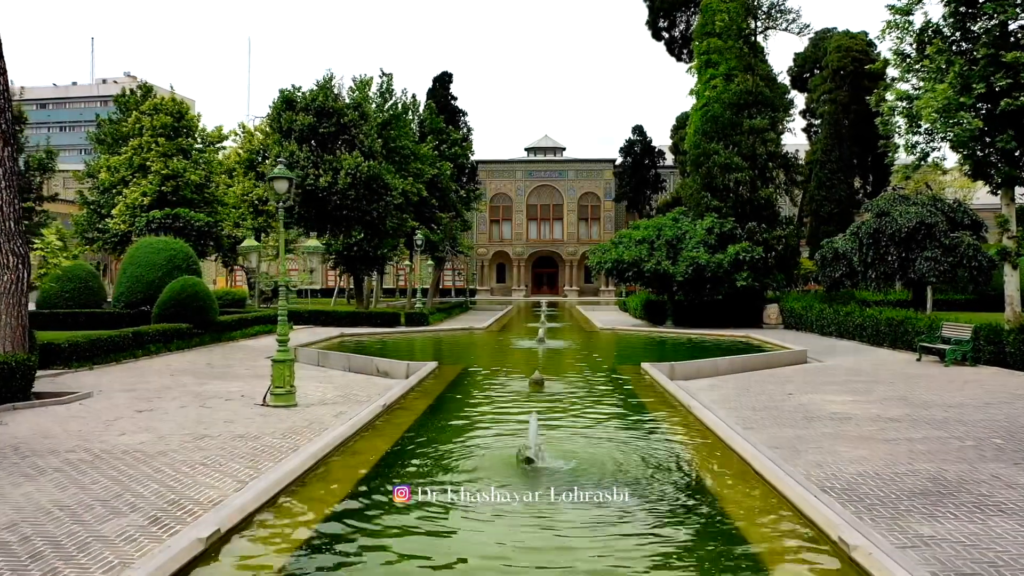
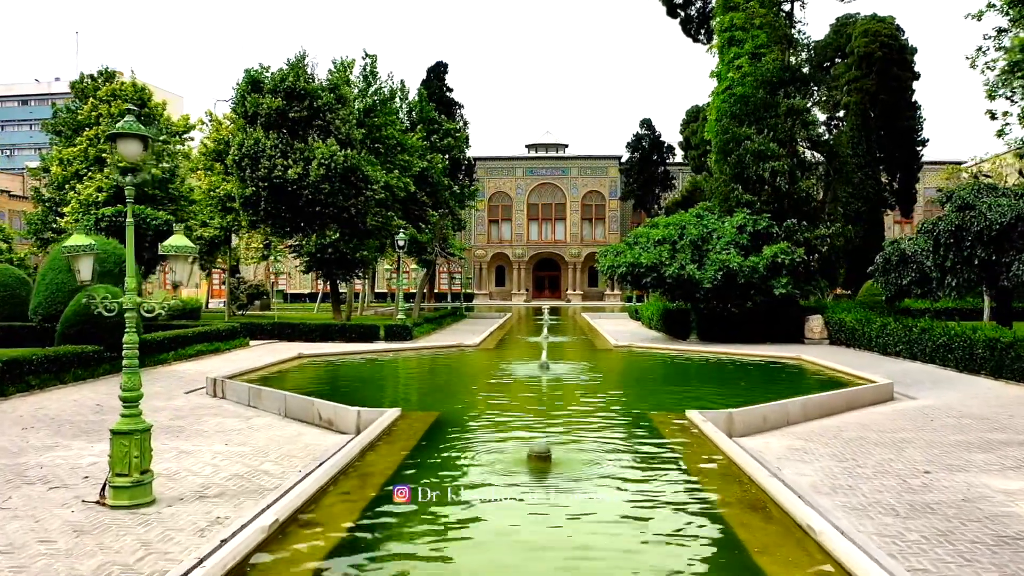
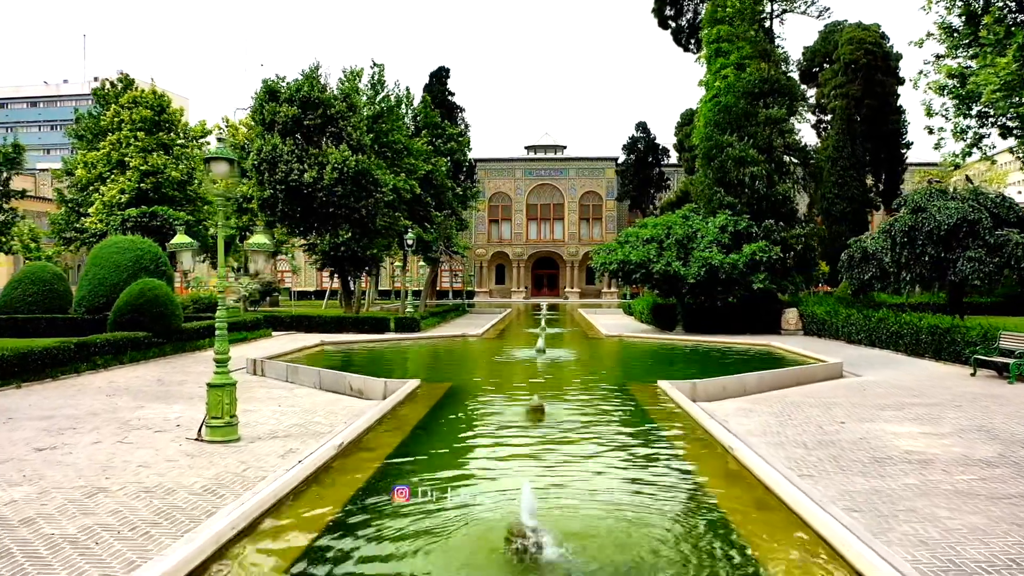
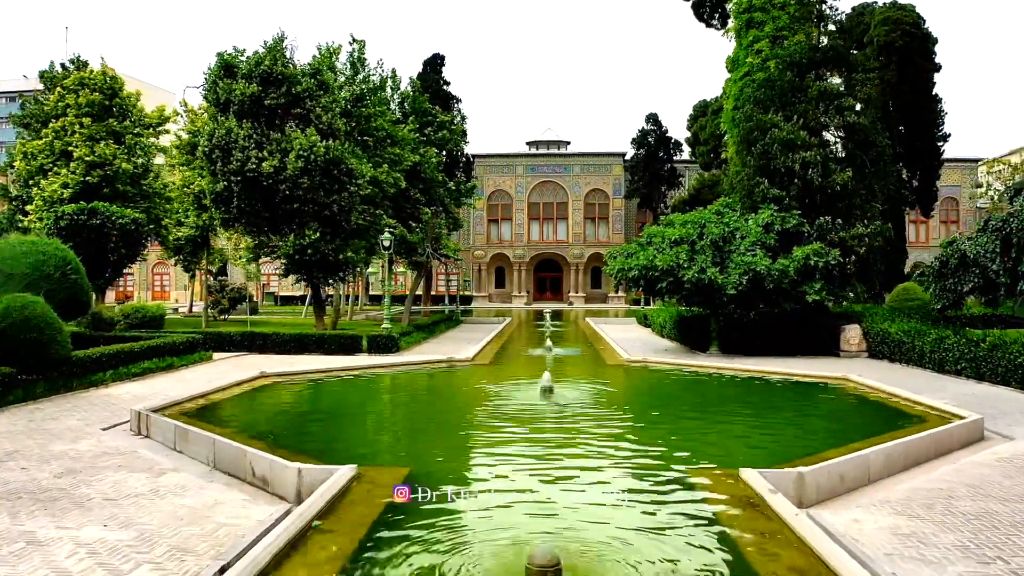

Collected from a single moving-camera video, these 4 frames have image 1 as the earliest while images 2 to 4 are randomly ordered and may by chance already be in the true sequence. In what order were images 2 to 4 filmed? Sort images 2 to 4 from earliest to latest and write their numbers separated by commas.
3, 2, 4
